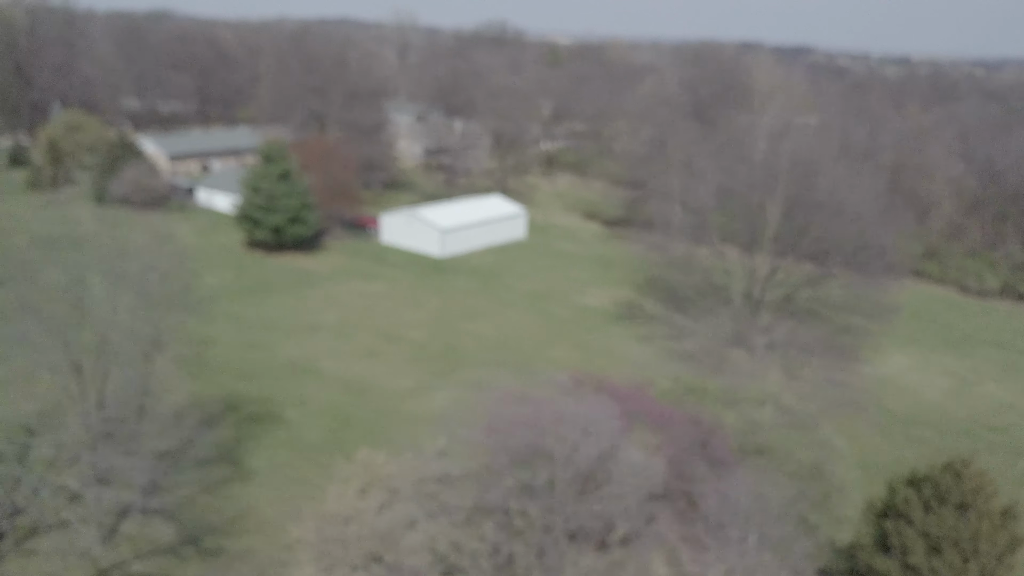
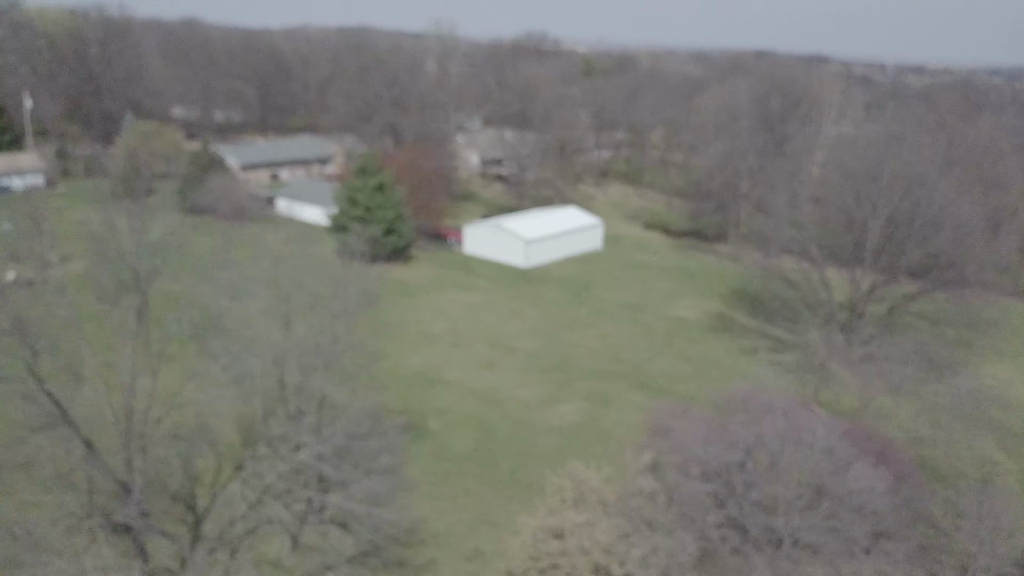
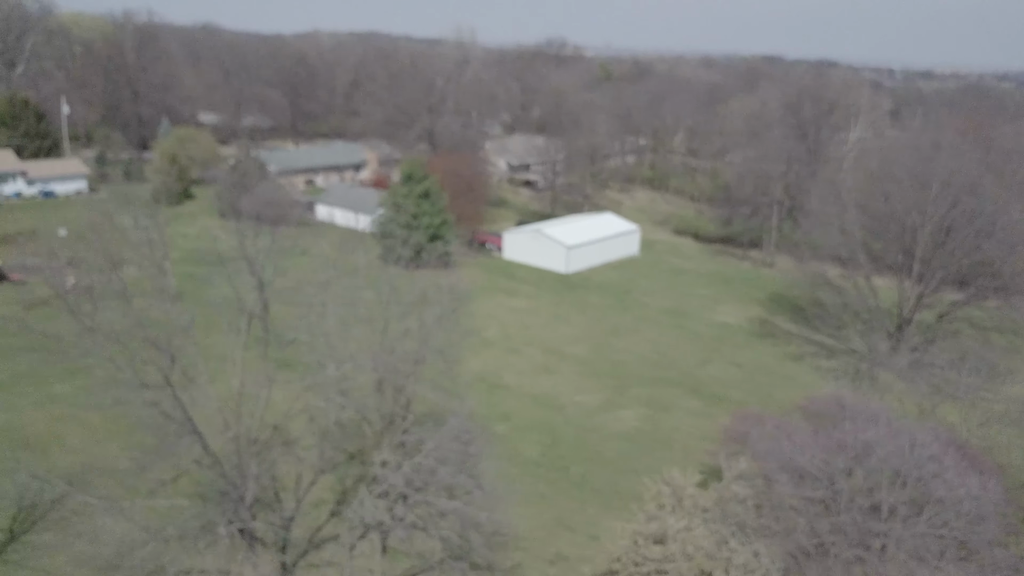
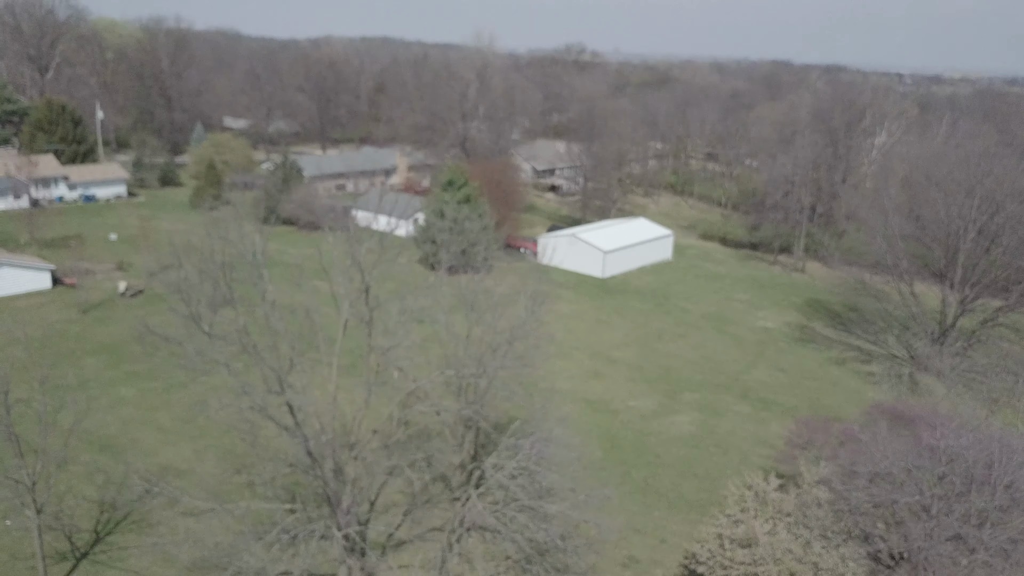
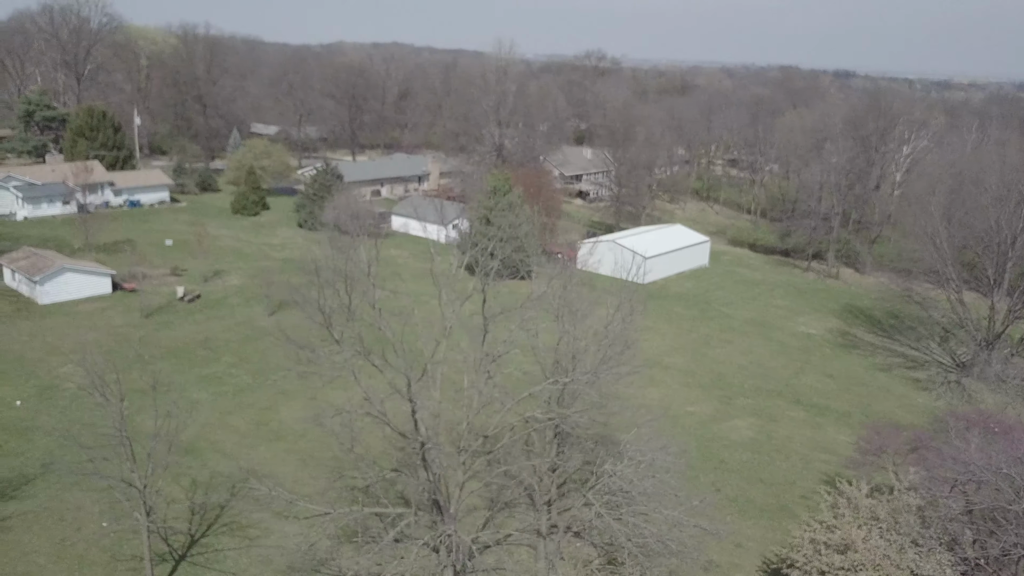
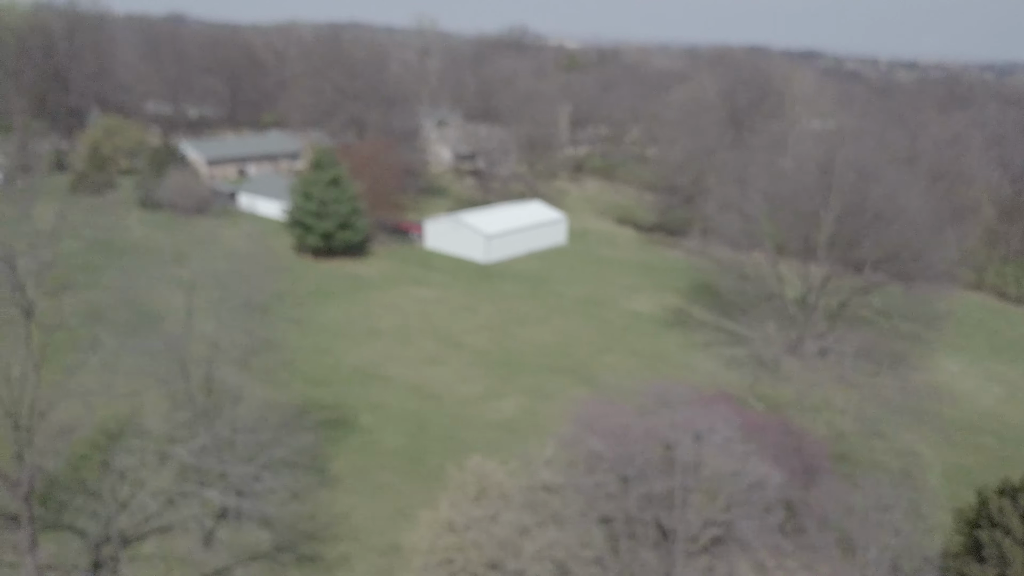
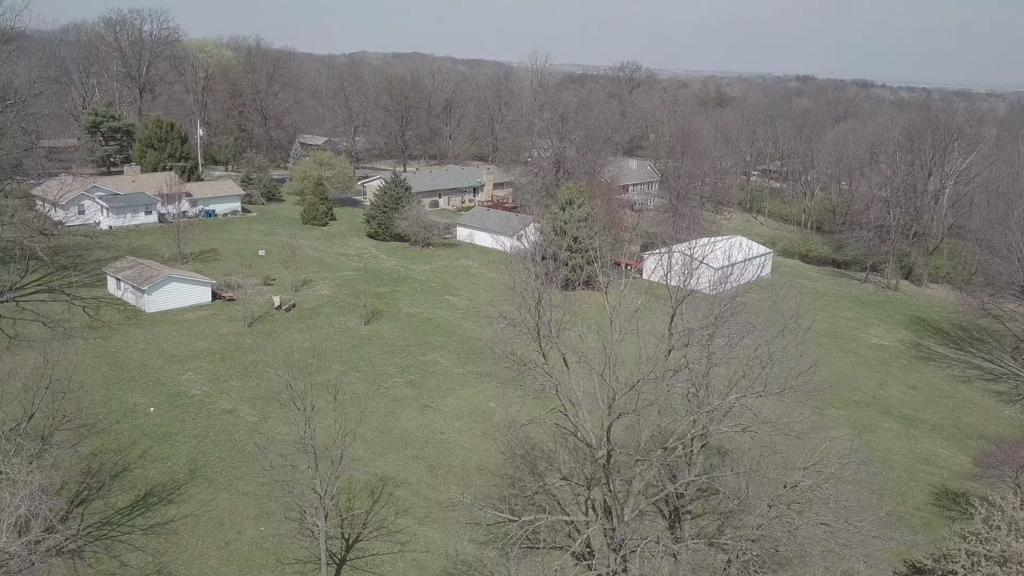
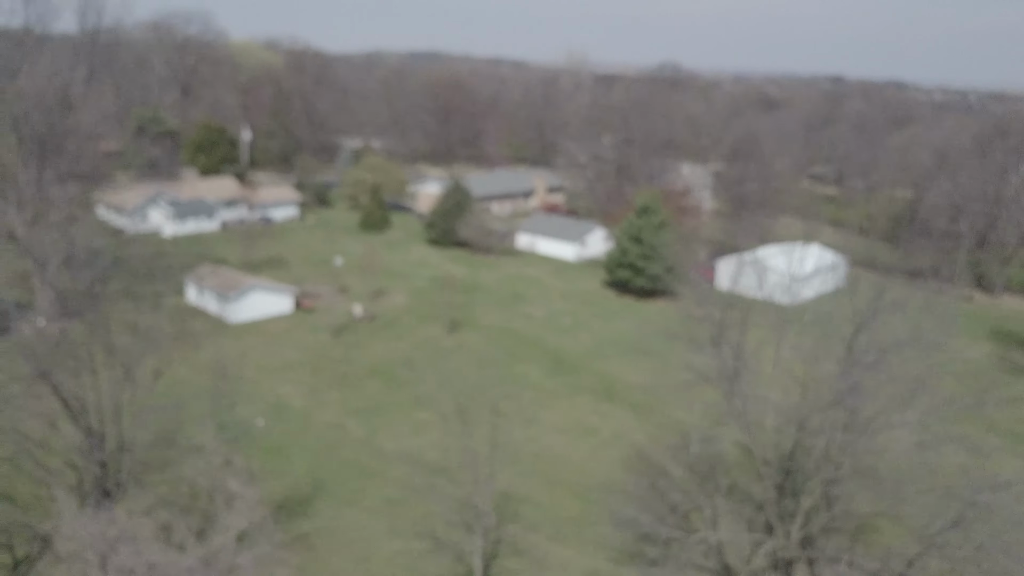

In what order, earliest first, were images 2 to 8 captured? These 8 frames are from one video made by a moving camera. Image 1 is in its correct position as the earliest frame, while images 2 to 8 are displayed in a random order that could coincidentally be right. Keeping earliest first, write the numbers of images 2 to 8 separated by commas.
6, 2, 3, 4, 5, 7, 8
